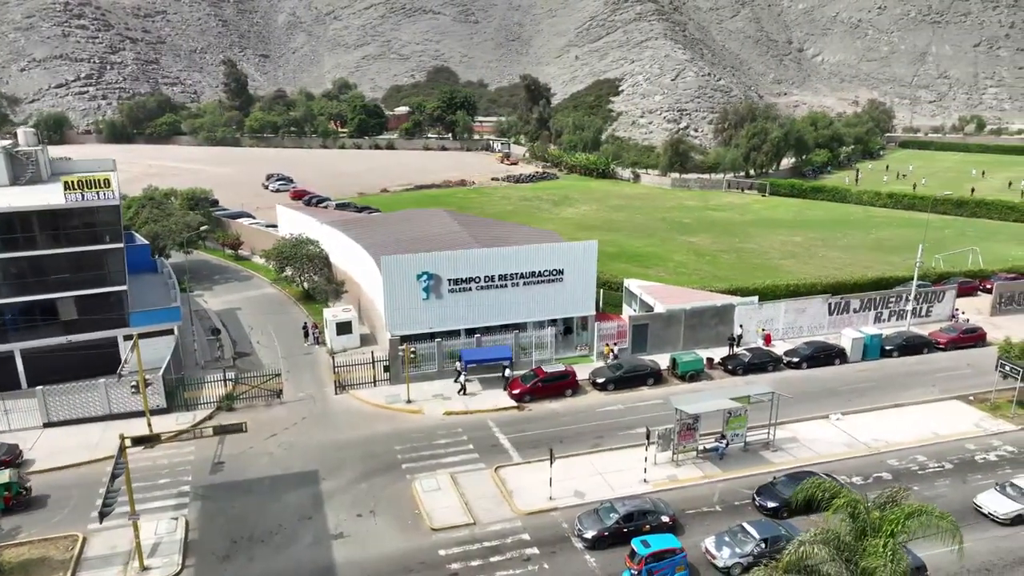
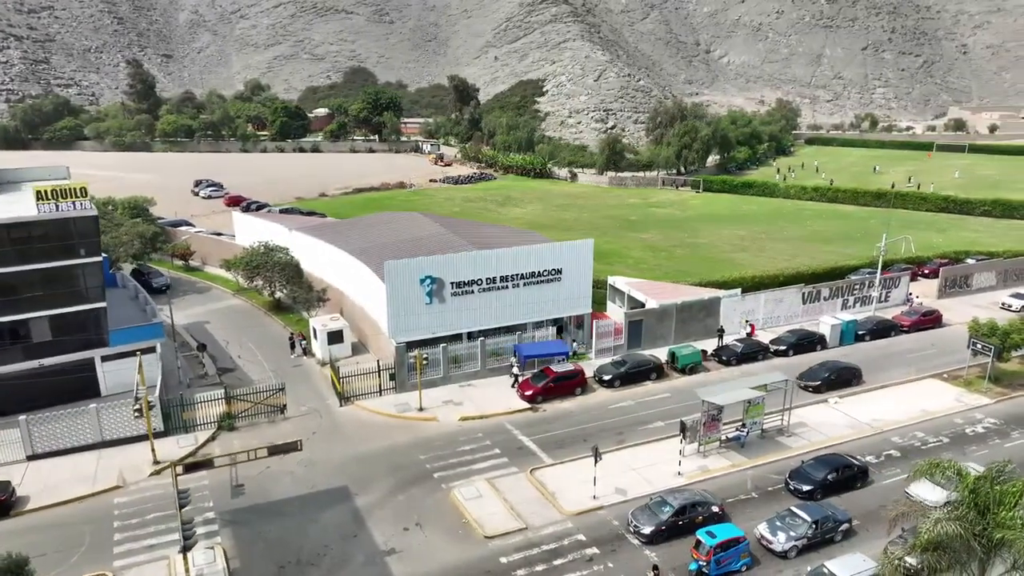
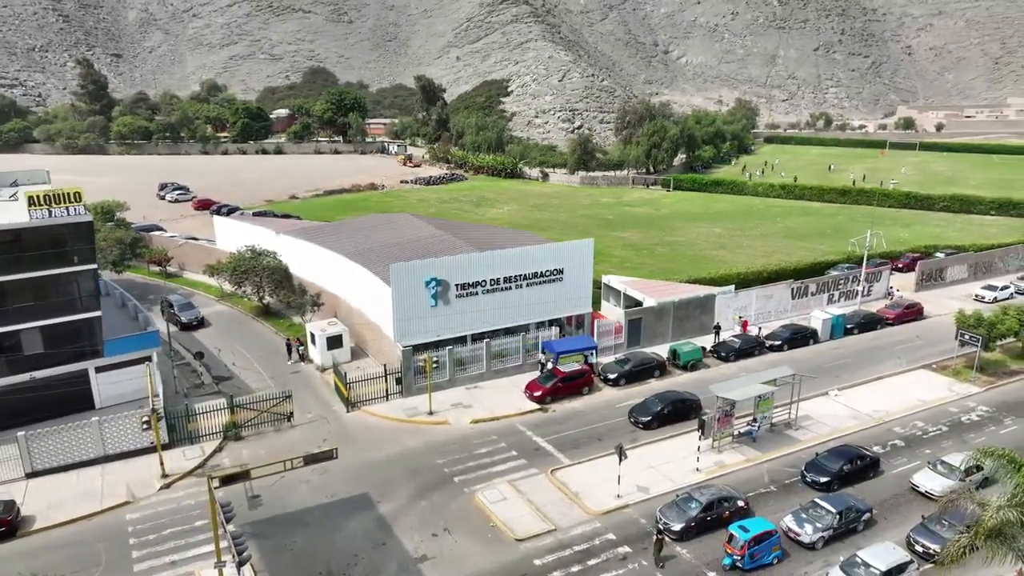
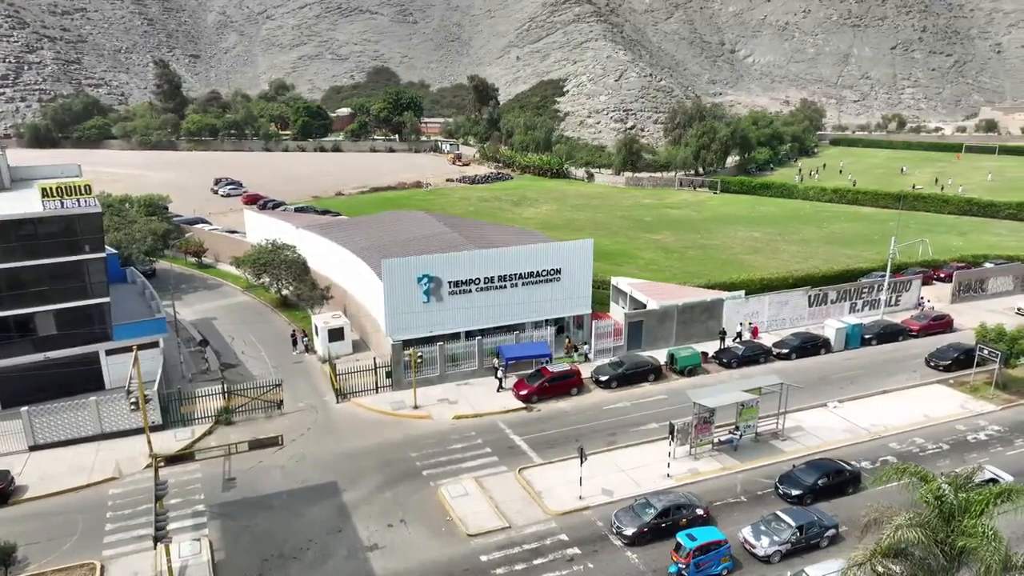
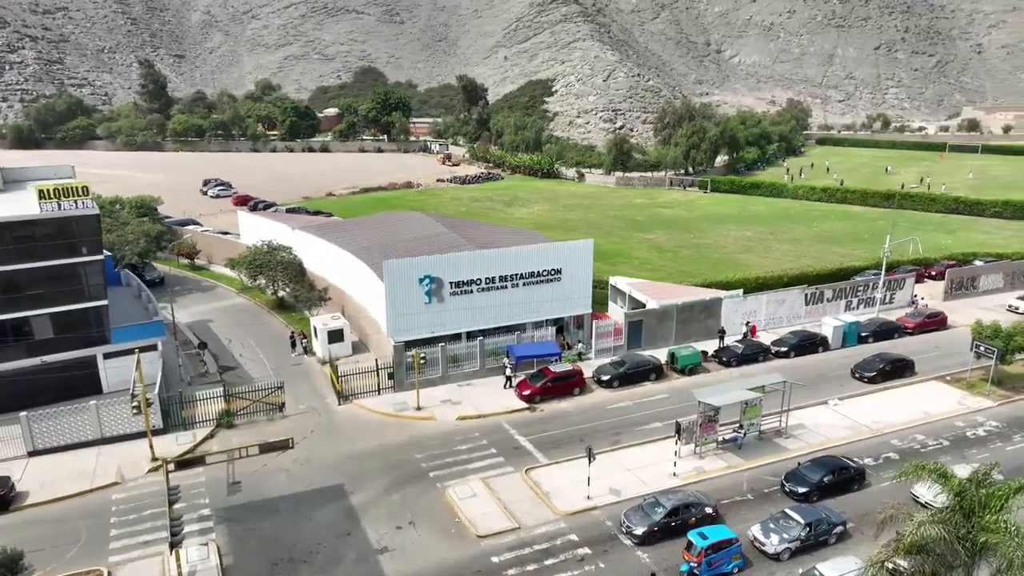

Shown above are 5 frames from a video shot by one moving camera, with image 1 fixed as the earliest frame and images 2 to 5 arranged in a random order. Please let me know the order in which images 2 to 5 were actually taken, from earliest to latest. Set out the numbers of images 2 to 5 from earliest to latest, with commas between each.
4, 5, 2, 3
